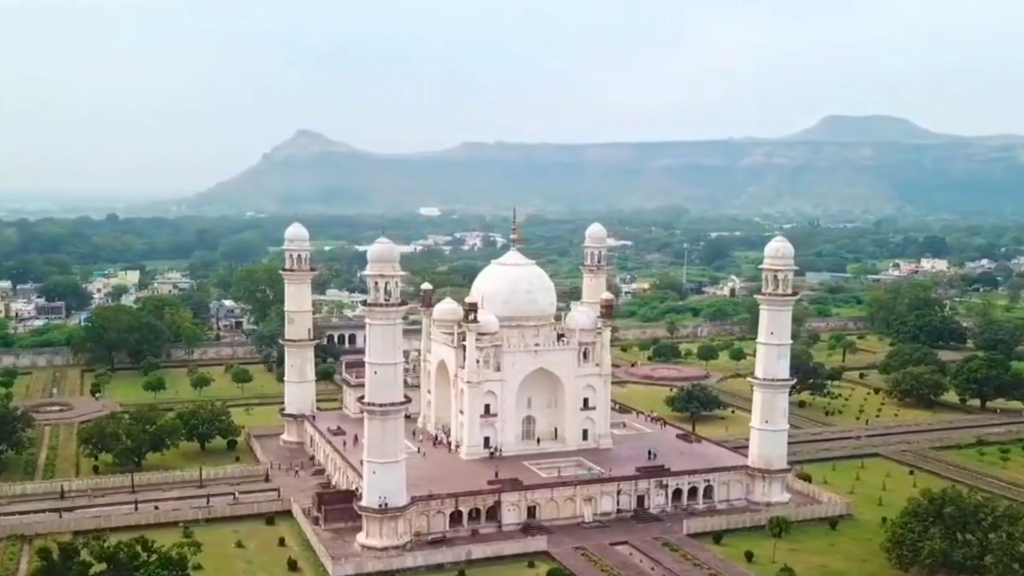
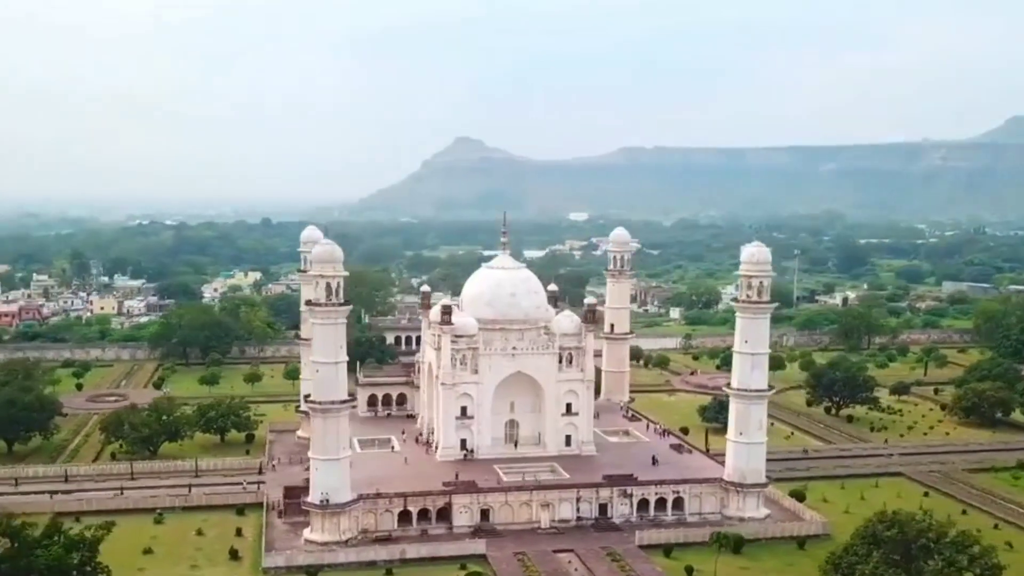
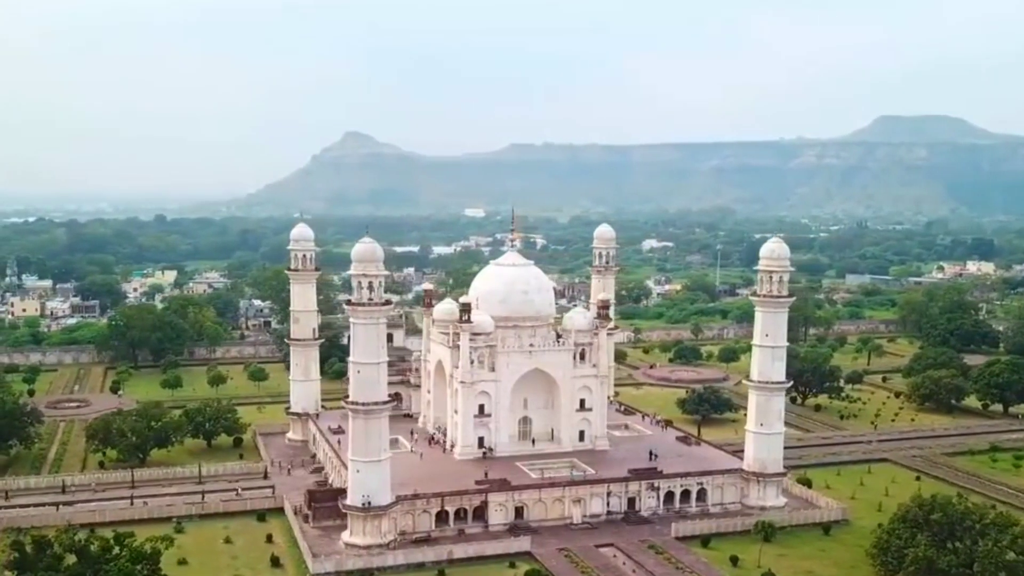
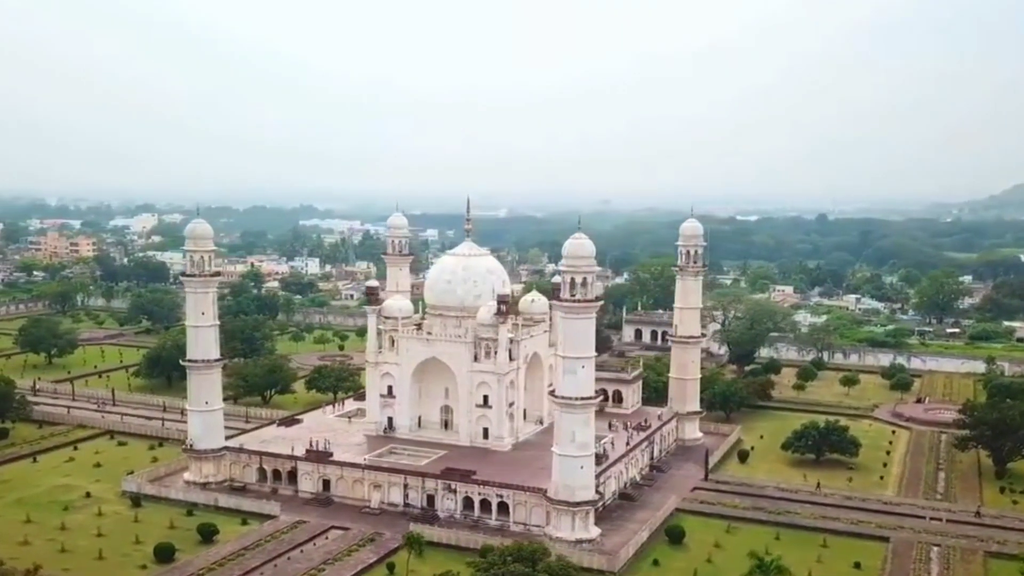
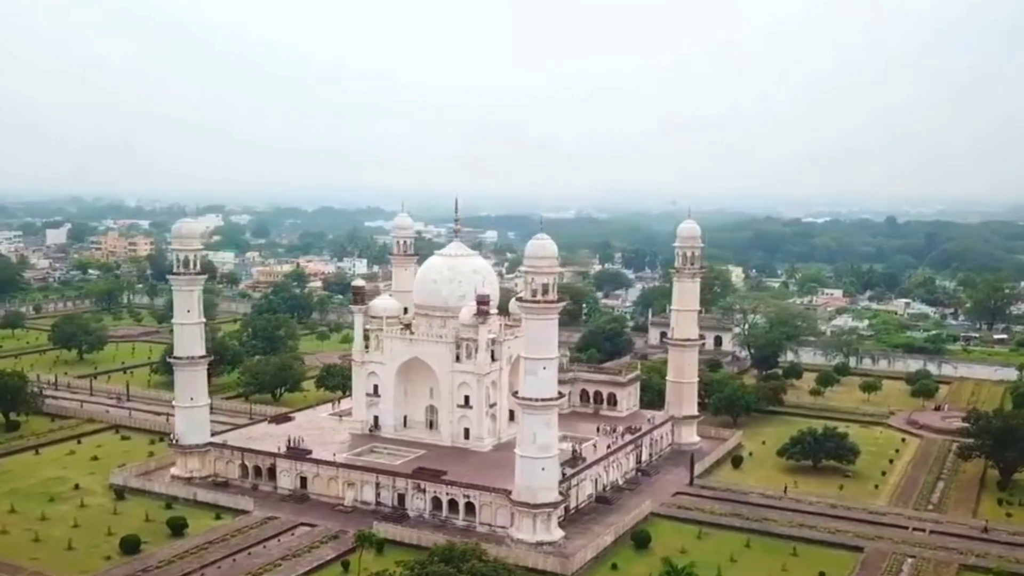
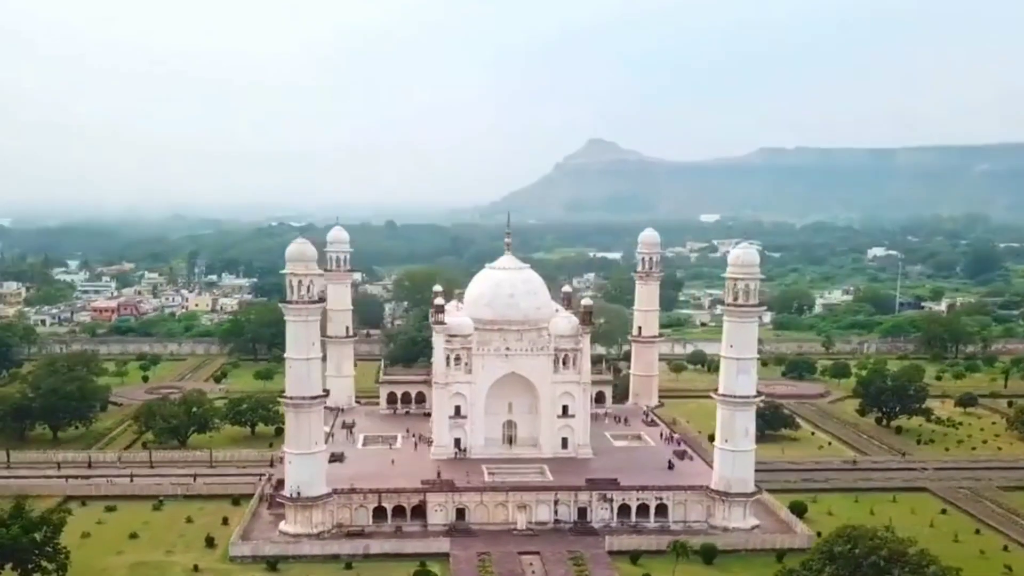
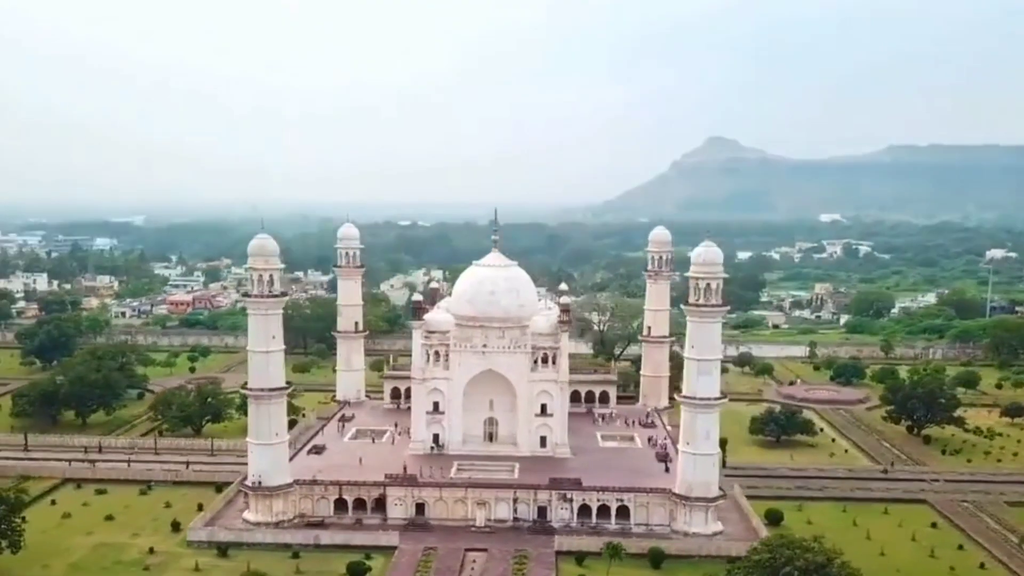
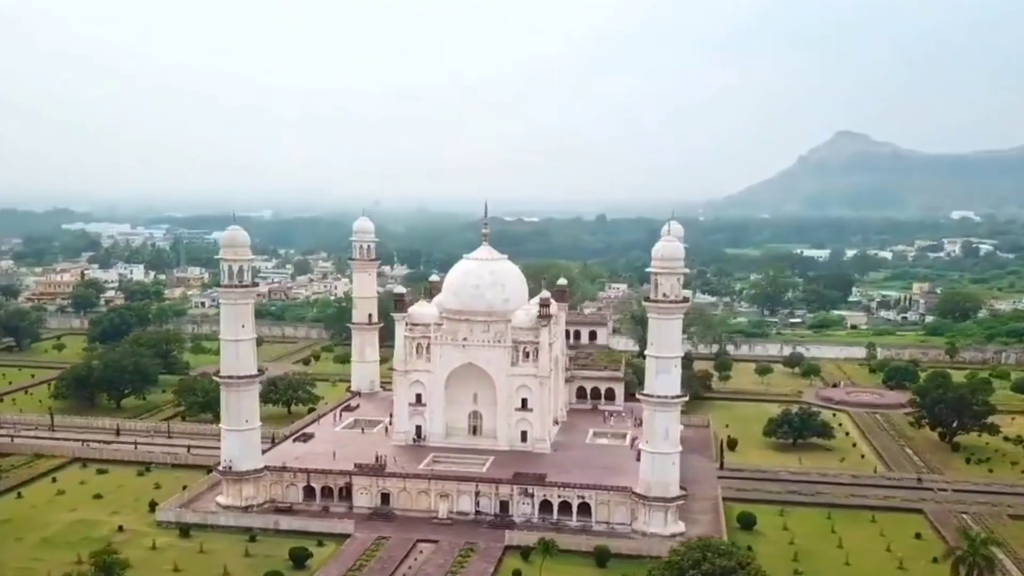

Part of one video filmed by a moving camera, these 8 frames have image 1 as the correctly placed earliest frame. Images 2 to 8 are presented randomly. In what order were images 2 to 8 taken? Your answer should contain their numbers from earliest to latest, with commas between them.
3, 2, 6, 7, 8, 4, 5
